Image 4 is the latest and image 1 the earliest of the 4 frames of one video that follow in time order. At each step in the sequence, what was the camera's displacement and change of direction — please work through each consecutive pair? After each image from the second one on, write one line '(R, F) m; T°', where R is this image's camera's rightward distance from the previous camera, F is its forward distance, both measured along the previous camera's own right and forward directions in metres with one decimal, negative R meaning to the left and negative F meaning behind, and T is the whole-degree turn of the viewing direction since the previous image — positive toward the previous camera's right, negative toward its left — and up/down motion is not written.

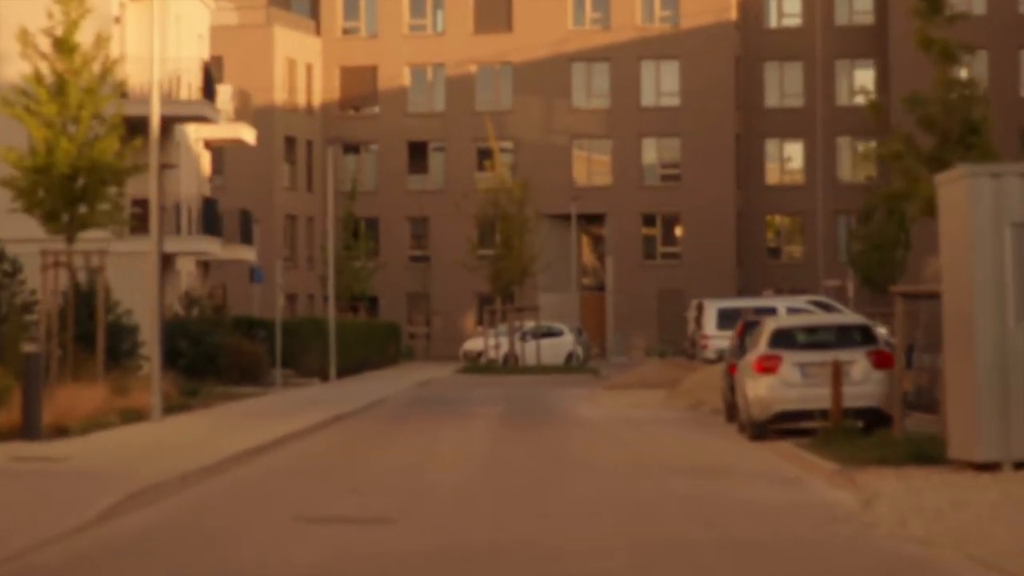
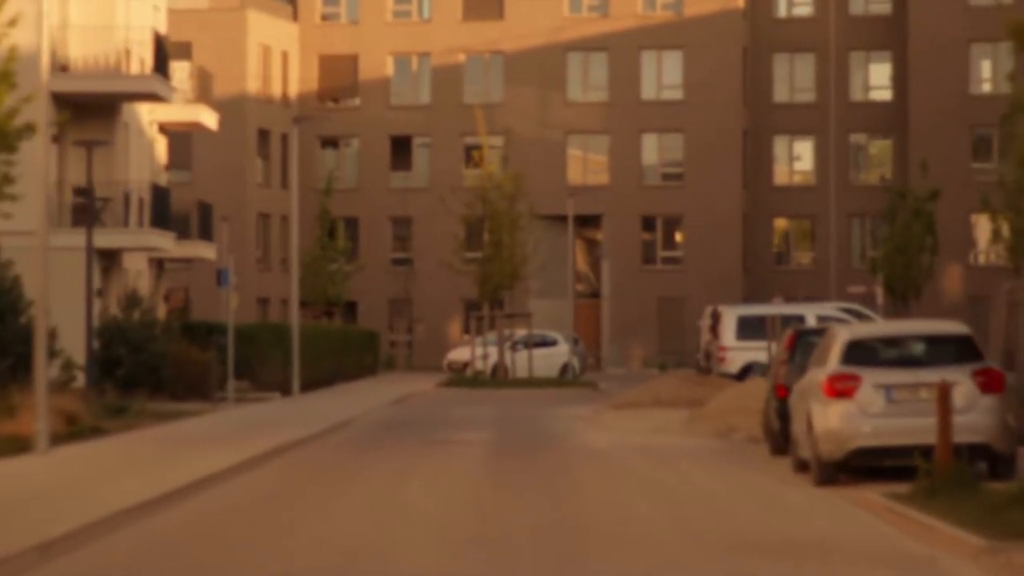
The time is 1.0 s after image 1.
(0.0, +4.9) m; 0°
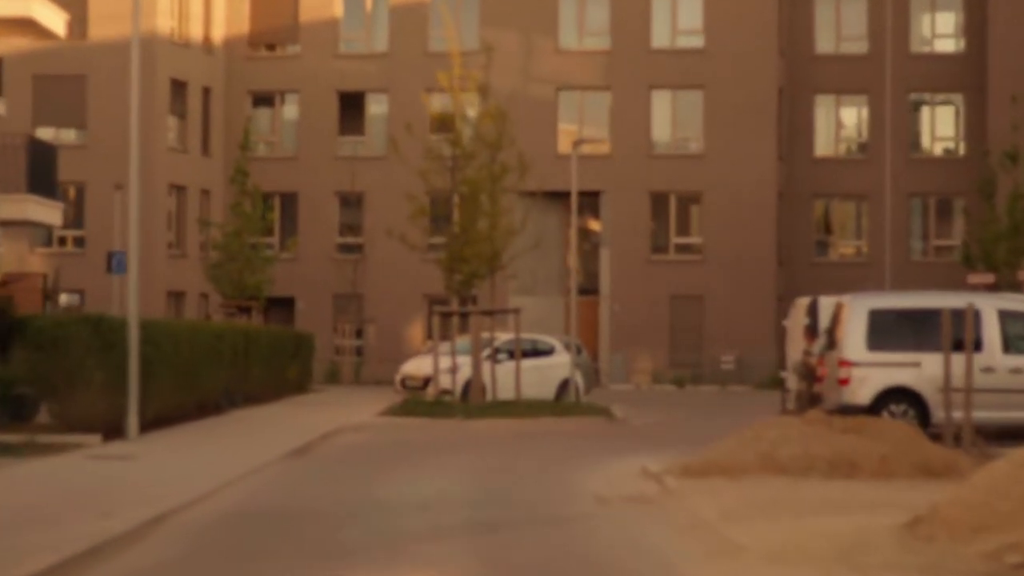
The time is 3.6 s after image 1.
(-0.1, +13.6) m; +1°
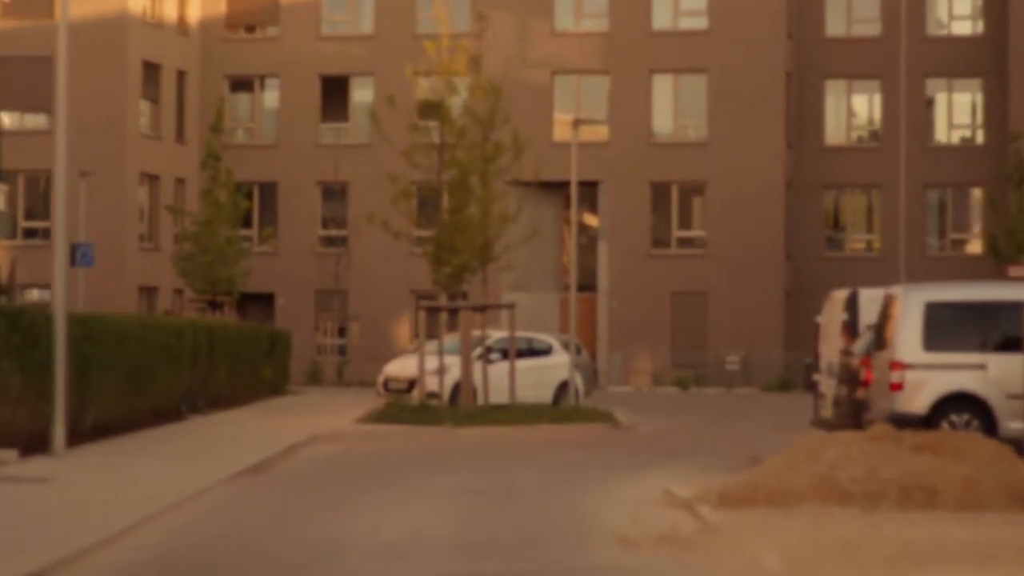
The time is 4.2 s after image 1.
(0.0, +3.0) m; 0°
